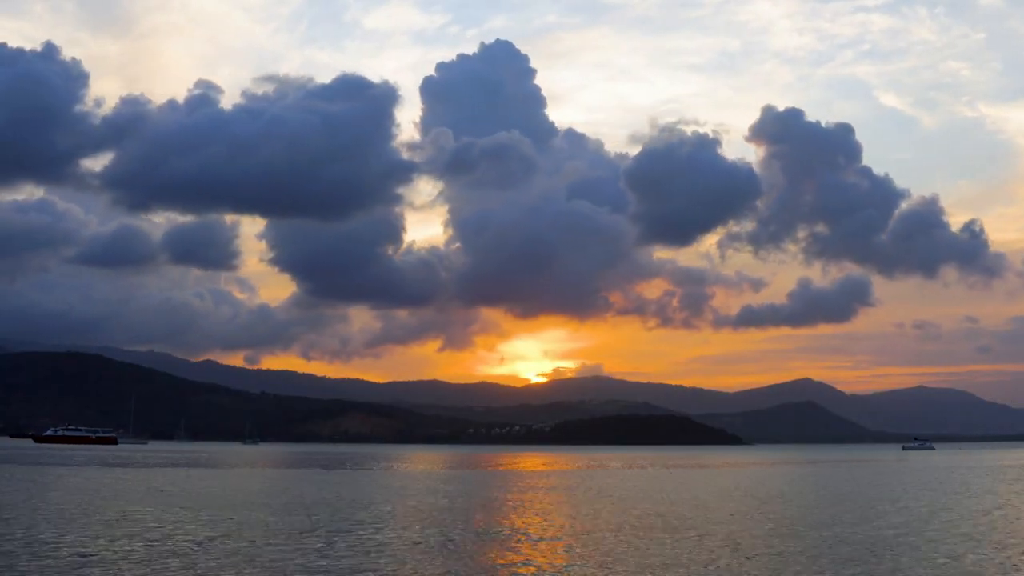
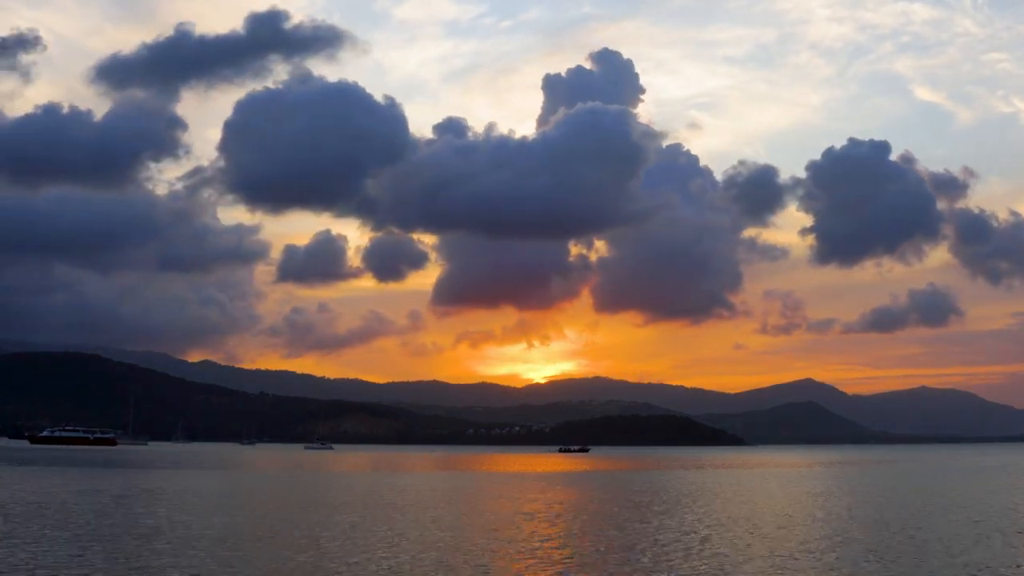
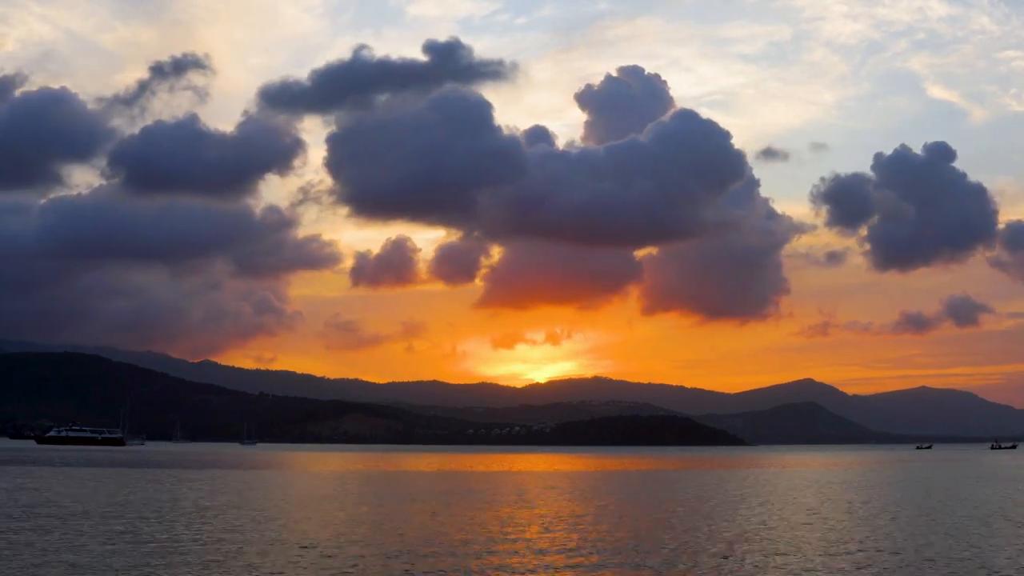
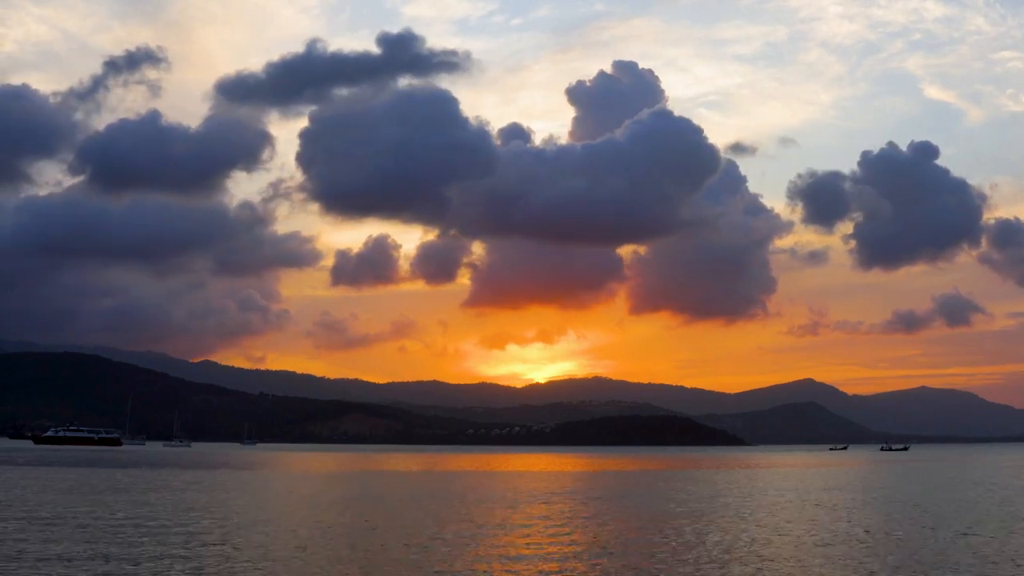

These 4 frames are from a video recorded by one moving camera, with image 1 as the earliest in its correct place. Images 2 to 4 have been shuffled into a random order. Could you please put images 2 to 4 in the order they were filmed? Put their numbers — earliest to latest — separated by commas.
2, 4, 3
